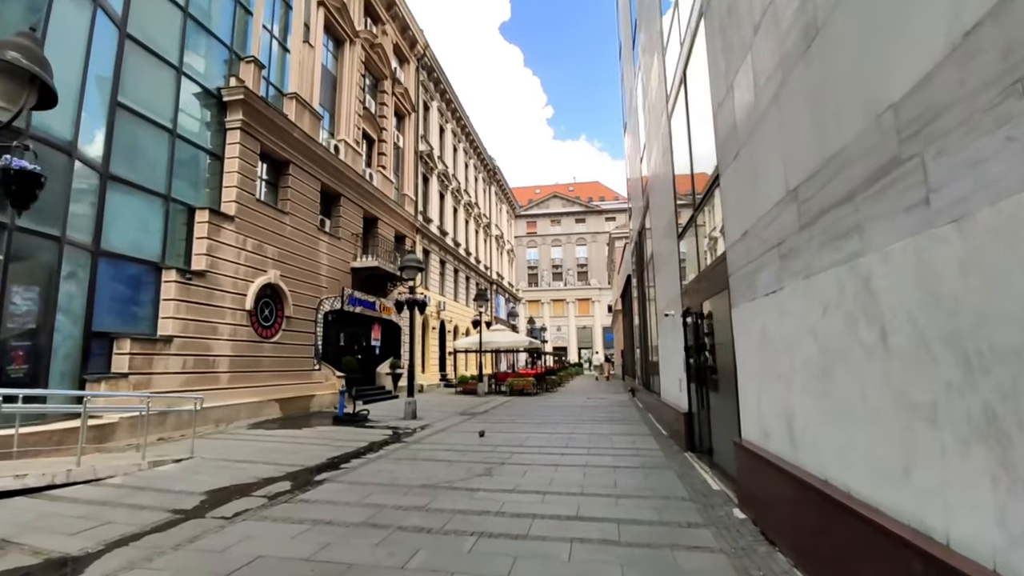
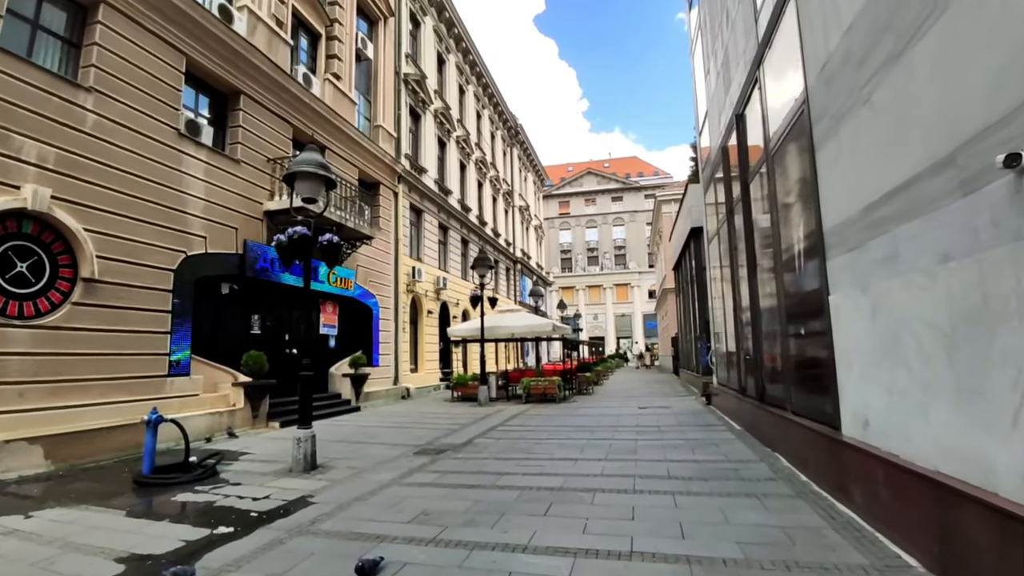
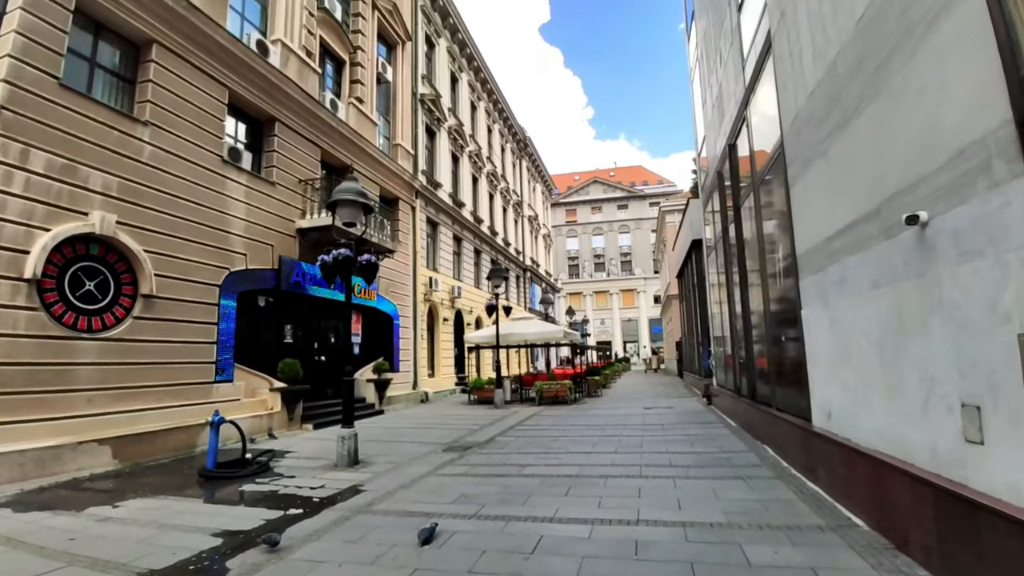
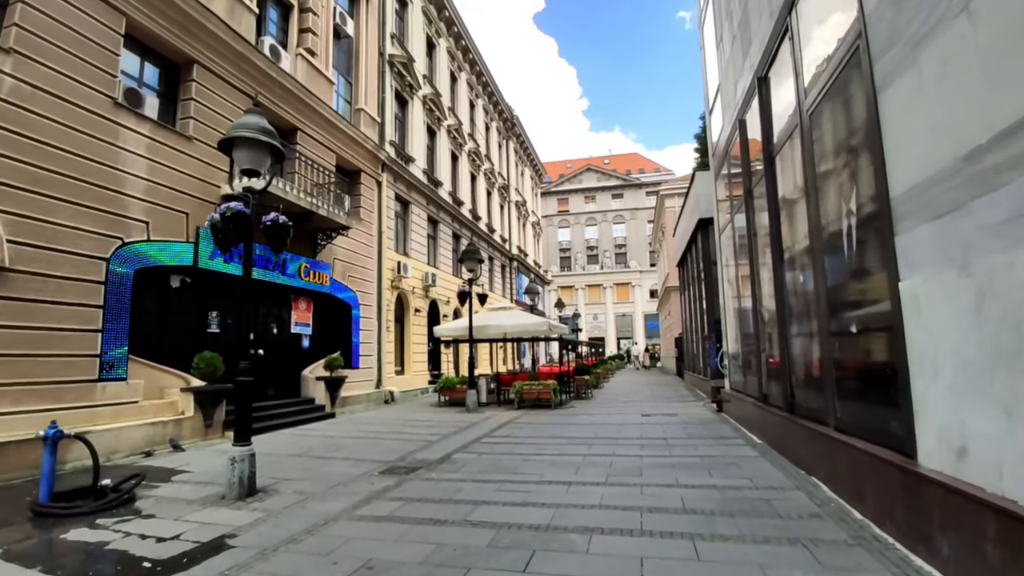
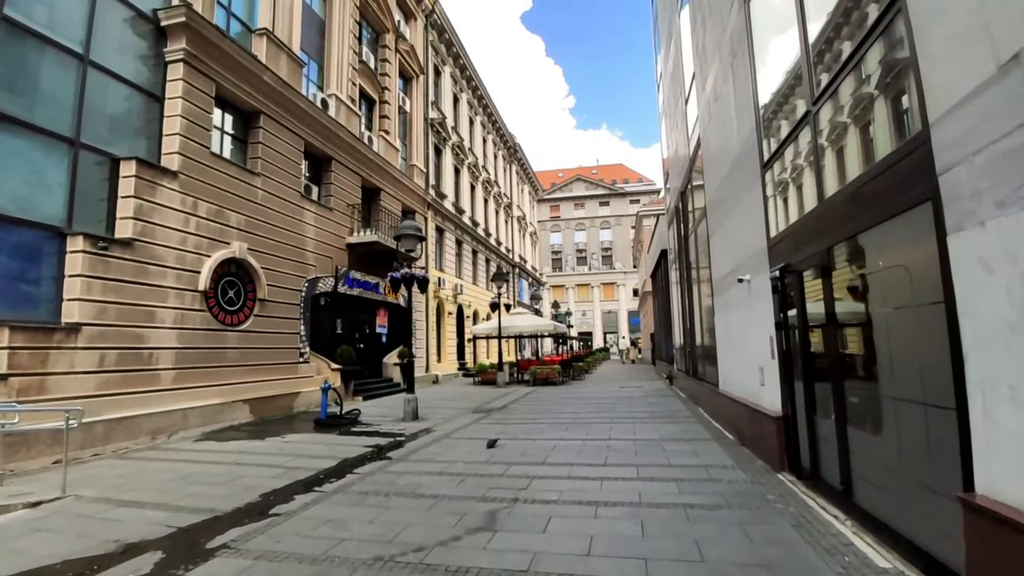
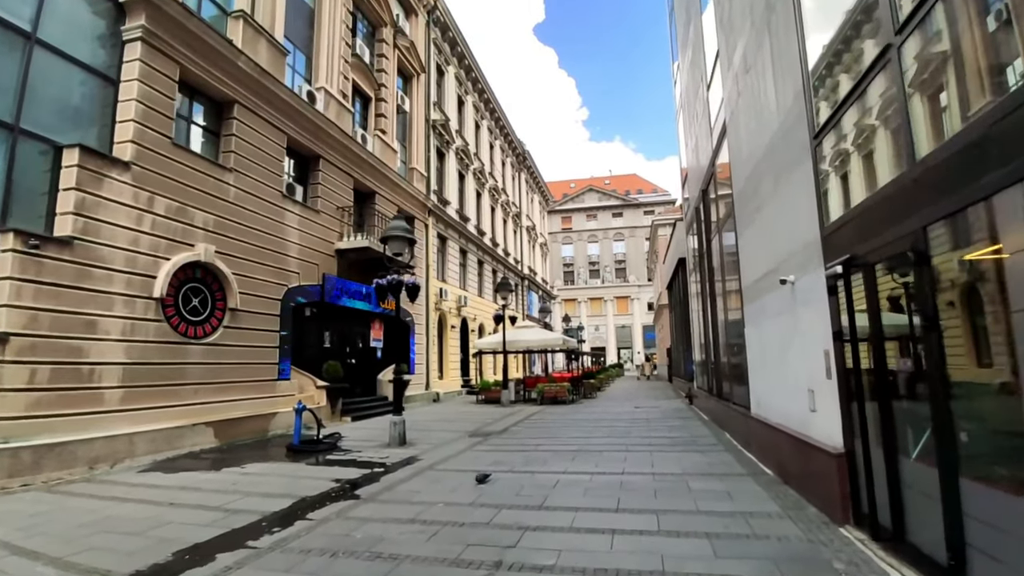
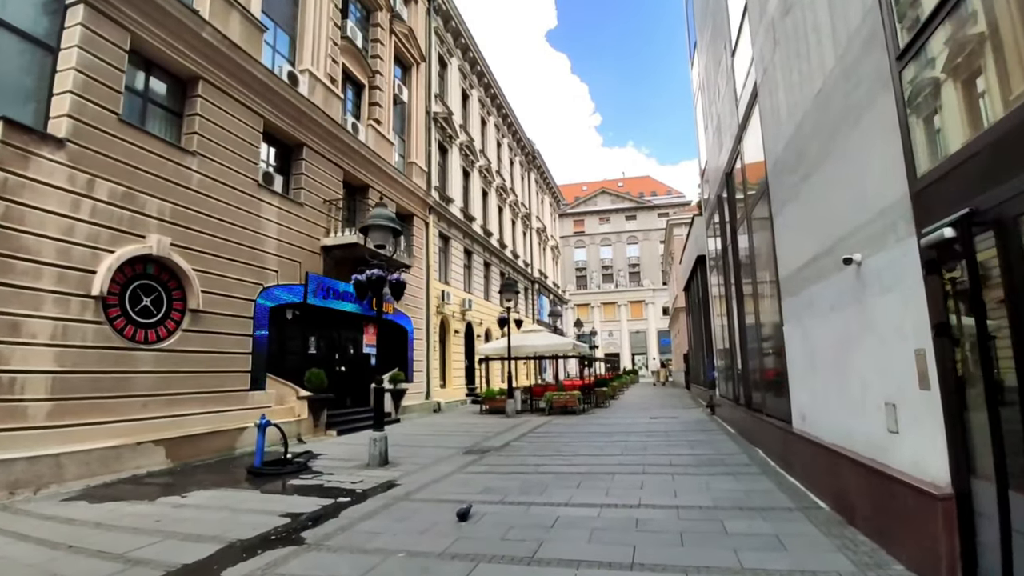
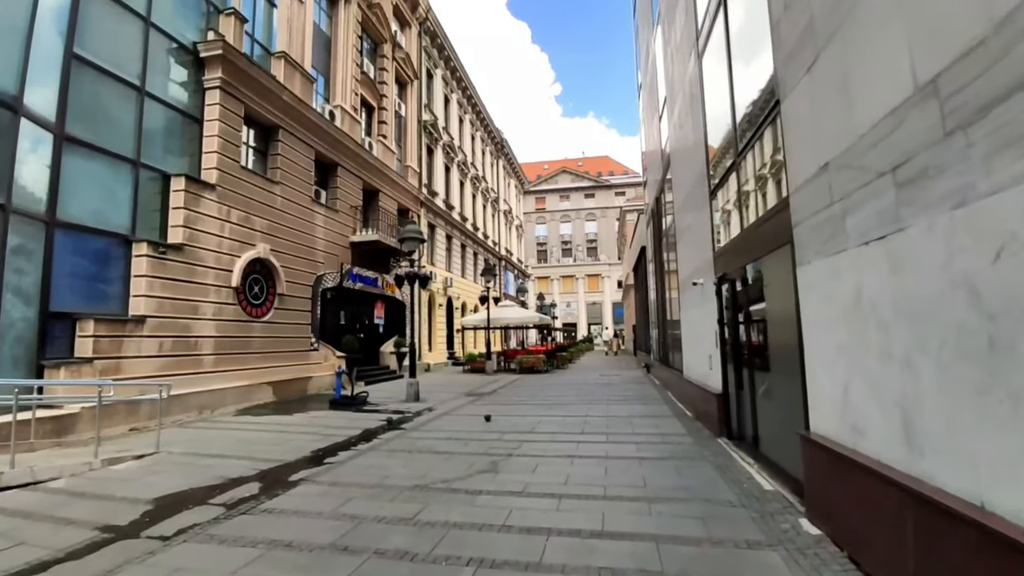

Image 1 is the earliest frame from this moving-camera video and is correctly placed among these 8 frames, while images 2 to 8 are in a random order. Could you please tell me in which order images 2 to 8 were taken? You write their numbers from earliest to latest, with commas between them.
8, 5, 6, 7, 3, 2, 4
